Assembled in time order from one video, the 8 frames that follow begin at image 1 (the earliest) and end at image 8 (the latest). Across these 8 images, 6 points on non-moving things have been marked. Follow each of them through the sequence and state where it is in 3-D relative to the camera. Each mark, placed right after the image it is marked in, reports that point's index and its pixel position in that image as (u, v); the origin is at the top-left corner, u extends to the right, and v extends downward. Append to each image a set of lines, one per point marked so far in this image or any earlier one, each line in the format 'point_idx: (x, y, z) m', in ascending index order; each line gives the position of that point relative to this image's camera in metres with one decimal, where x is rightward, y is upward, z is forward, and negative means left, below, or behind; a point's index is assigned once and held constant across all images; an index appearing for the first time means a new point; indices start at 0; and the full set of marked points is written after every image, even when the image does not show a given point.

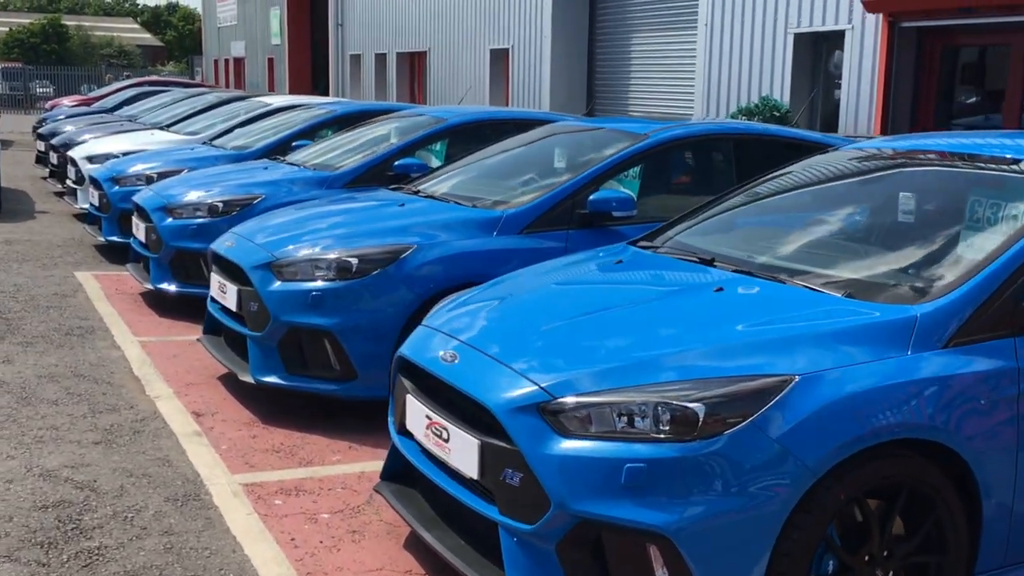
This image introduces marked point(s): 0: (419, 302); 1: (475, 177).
0: (-0.7, -0.1, +4.6) m
1: (-0.4, +1.1, +5.9) m
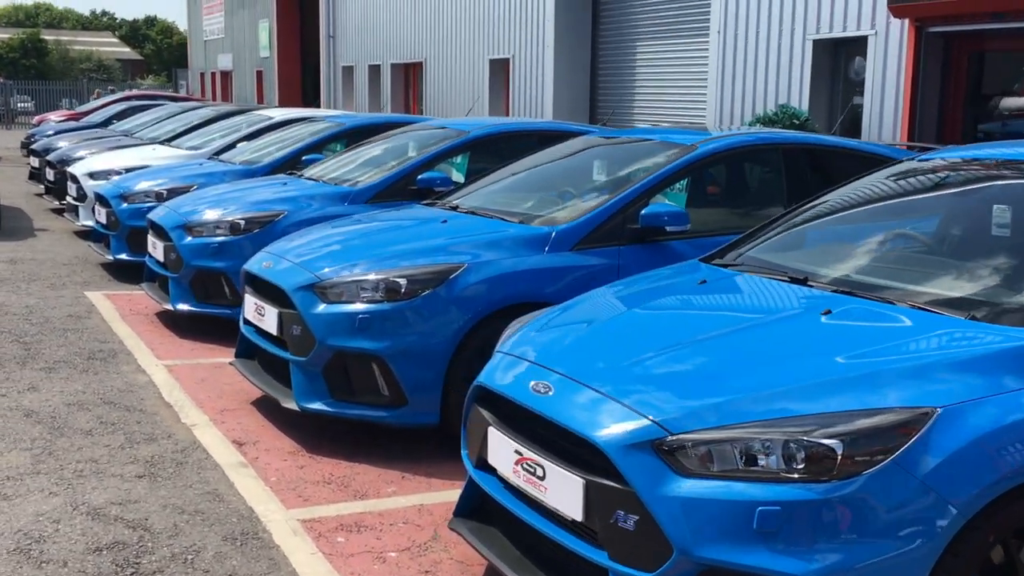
0: (-0.3, -0.3, +4.4) m
1: (0.0, +0.9, +5.8) m
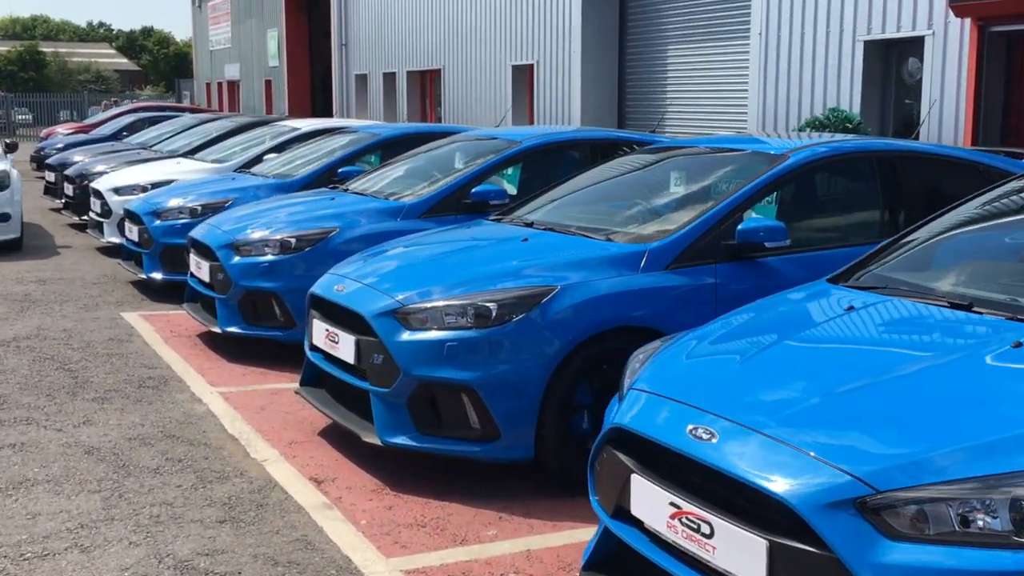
0: (+0.4, -0.4, +4.1) m
1: (+0.6, +0.7, +5.5) m
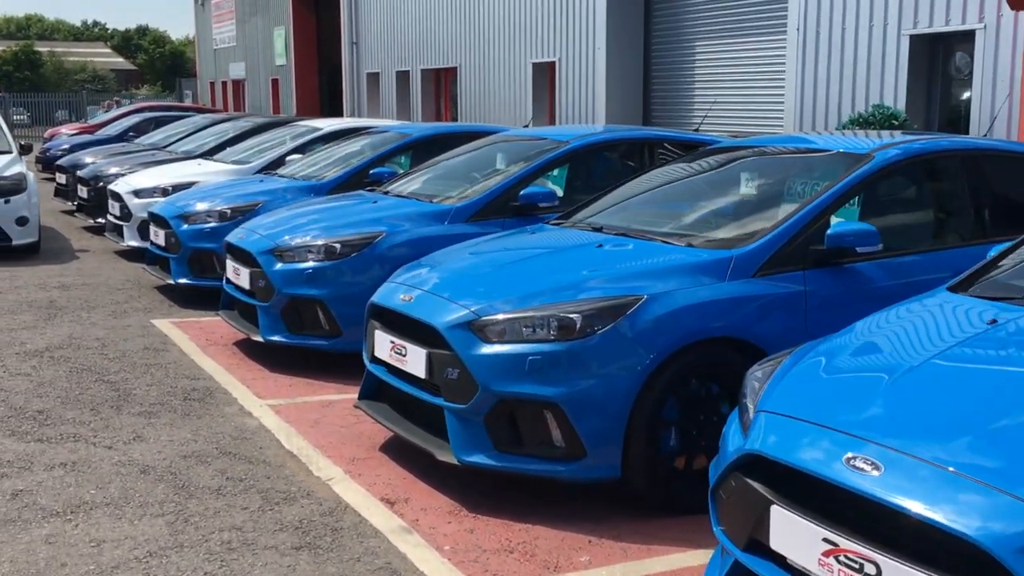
0: (+0.9, -0.5, +3.9) m
1: (+1.2, +0.7, +5.3) m
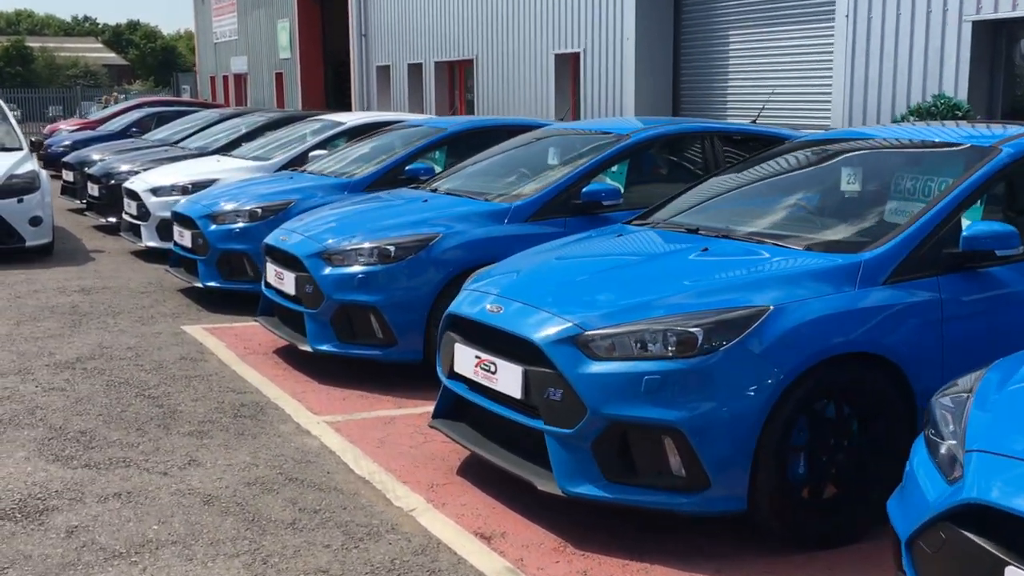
0: (+1.6, -0.6, +3.5) m
1: (+1.8, +0.6, +4.9) m
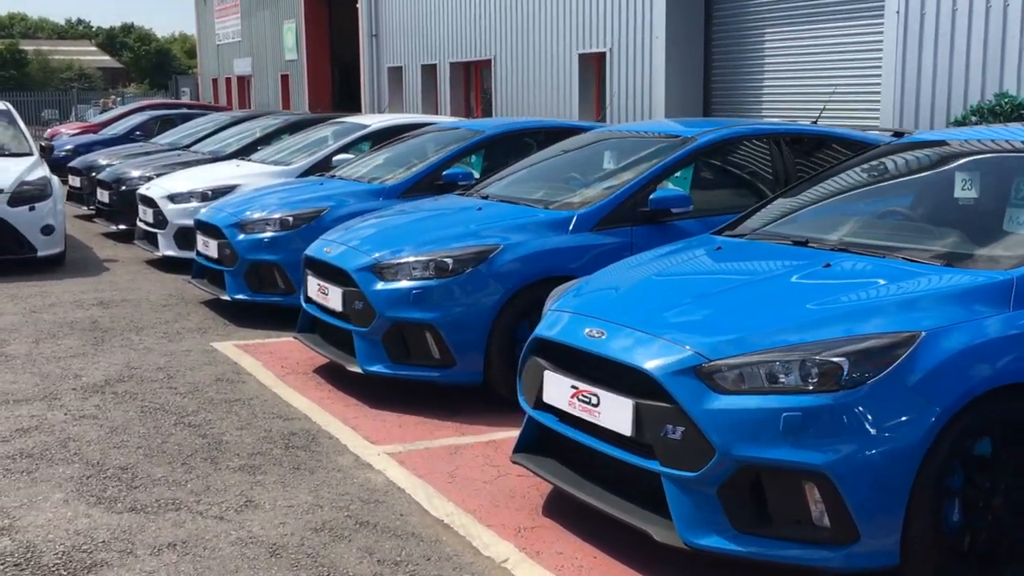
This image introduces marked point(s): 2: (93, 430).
0: (+2.2, -0.7, +3.1) m
1: (+2.4, +0.5, +4.5) m
2: (-3.4, -1.2, +4.9) m
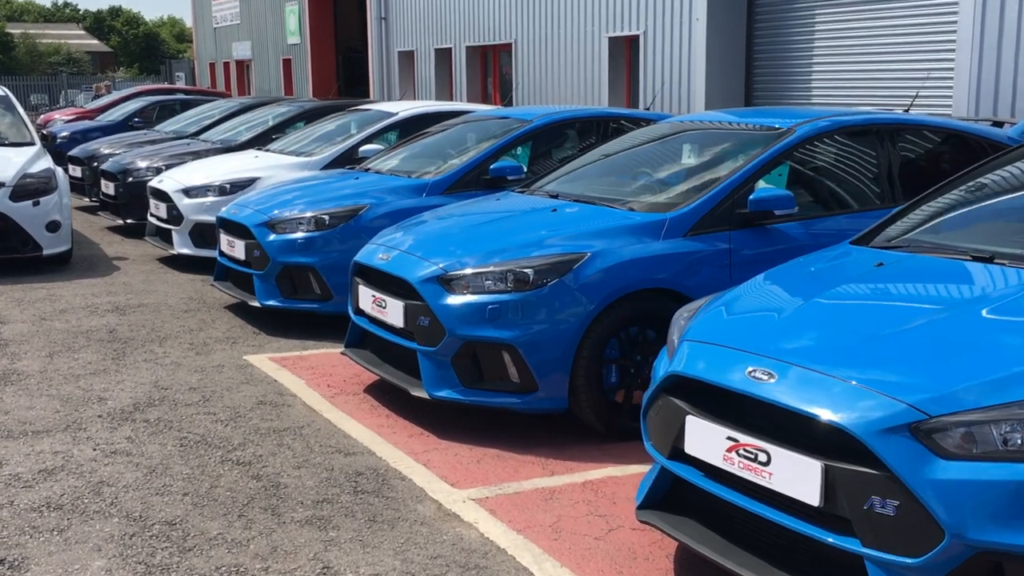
0: (+2.9, -0.8, +2.5) m
1: (+3.1, +0.4, +3.8) m
2: (-2.7, -1.3, +4.3) m
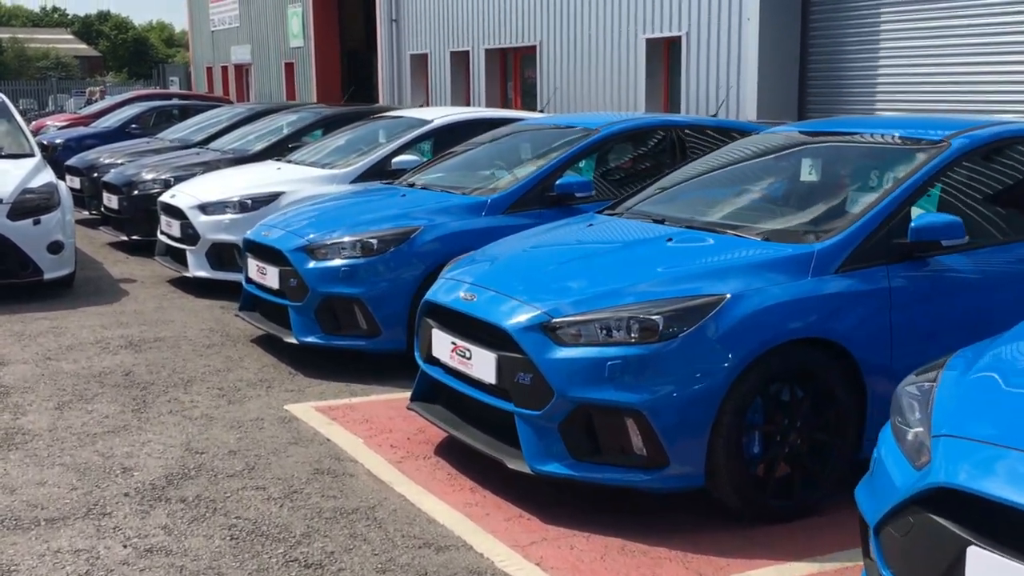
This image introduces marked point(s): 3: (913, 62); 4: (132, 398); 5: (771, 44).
0: (+3.8, -1.1, +1.6) m
1: (+3.9, +0.1, +3.0) m
2: (-1.9, -1.6, +3.4) m
3: (+6.7, +3.9, +10.2) m
4: (-3.5, -1.0, +5.6) m
5: (+4.8, +4.6, +11.3) m
